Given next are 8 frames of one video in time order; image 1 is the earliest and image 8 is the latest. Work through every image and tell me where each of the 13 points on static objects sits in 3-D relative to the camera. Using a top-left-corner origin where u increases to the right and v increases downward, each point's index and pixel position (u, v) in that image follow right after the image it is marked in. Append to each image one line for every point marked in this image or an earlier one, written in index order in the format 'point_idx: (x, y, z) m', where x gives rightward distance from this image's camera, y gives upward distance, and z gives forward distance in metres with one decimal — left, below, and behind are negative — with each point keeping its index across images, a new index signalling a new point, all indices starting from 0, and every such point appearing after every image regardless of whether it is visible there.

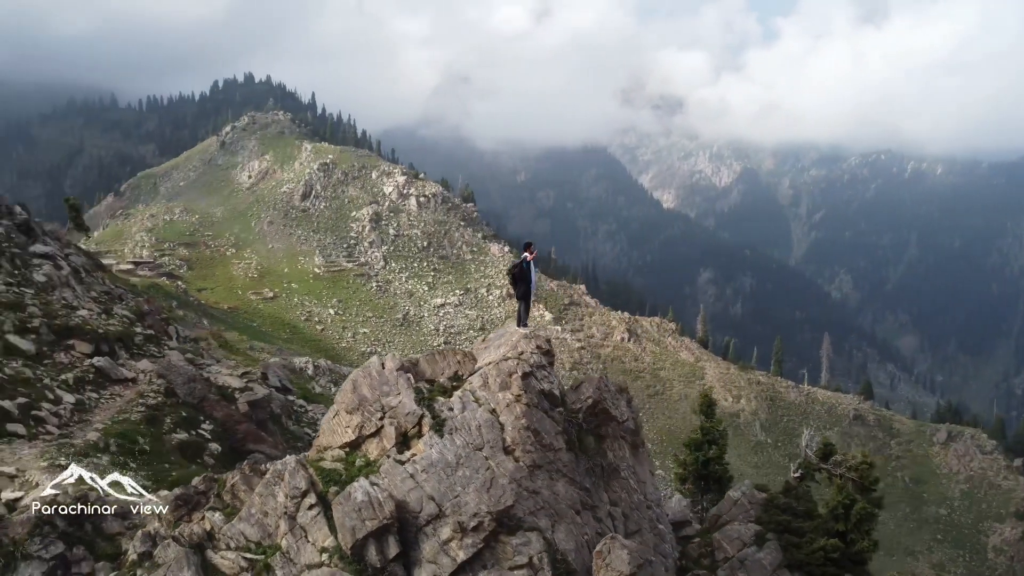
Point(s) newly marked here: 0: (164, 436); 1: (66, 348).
0: (-7.5, -3.2, +17.9) m
1: (-10.5, -1.4, +19.2) m
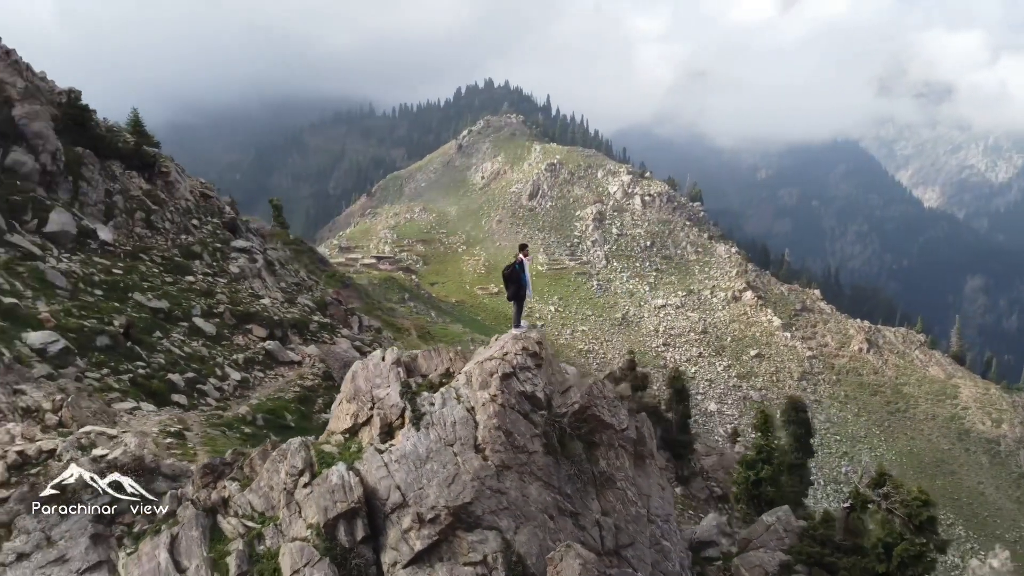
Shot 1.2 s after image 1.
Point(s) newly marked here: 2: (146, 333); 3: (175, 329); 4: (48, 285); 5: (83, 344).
0: (-4.7, -3.1, +19.7) m
1: (-7.1, -1.2, +21.9) m
2: (-8.4, -1.0, +18.7) m
3: (-8.2, -1.0, +19.8) m
4: (-10.1, +0.1, +17.7) m
5: (-8.6, -1.1, +16.3) m
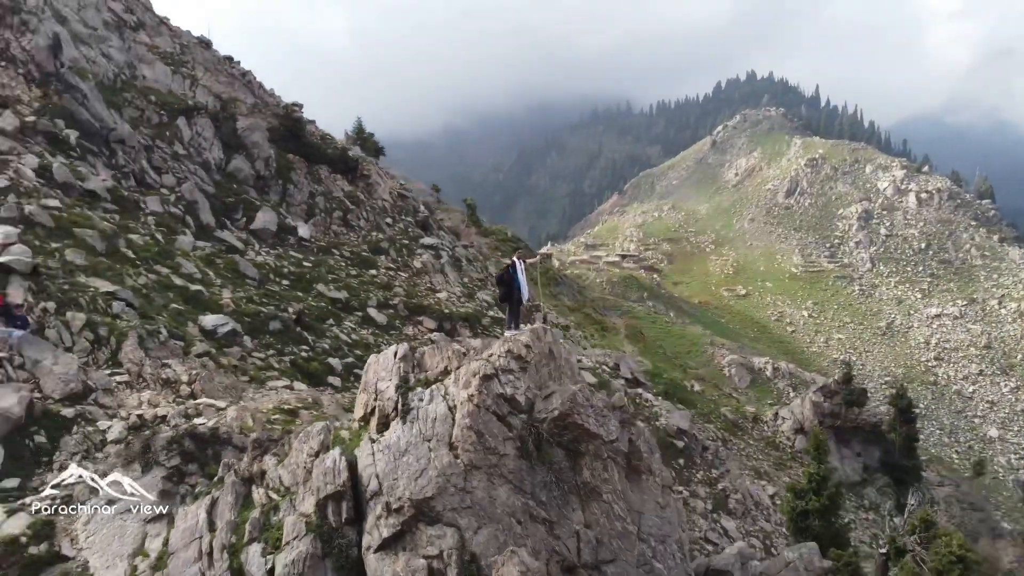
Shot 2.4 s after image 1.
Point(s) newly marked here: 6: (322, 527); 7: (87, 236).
0: (-1.2, -3.0, +20.7) m
1: (-2.8, -1.0, +23.5) m
2: (-5.0, -0.8, +20.8) m
3: (-4.4, -0.8, +21.8) m
4: (-6.8, +0.3, +20.4) m
5: (-5.9, -0.9, +18.7) m
6: (-2.0, -2.5, +8.5) m
7: (-8.8, +1.1, +16.7) m
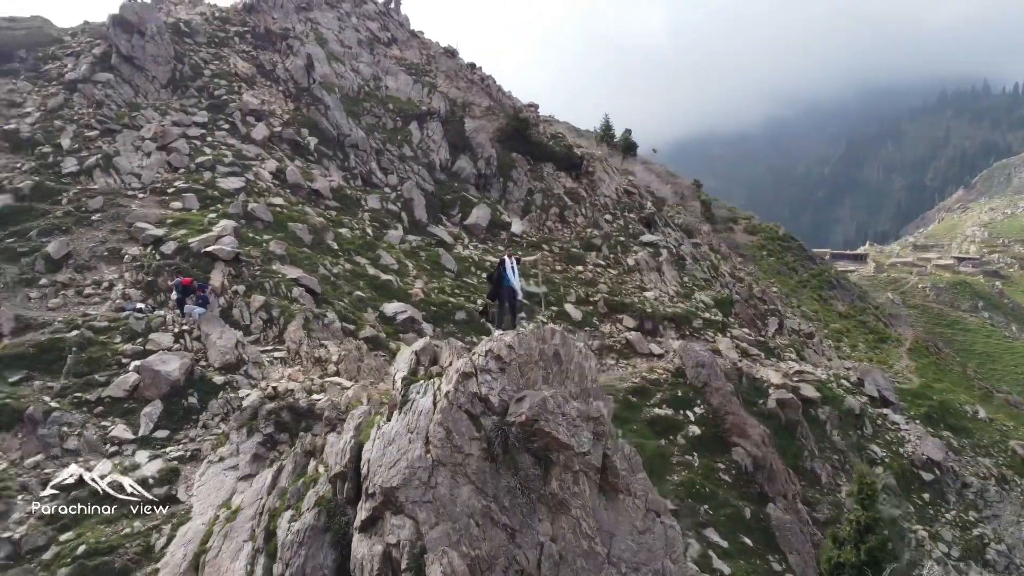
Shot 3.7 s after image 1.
0: (+3.3, -3.0, +20.2) m
1: (+2.9, -0.9, +23.3) m
2: (-0.1, -0.7, +21.6) m
3: (+0.8, -0.7, +22.4) m
4: (-2.0, +0.6, +22.0) m
5: (-1.8, -0.7, +20.0) m
6: (-2.1, -2.4, +9.2) m
7: (-5.1, +1.4, +19.3) m
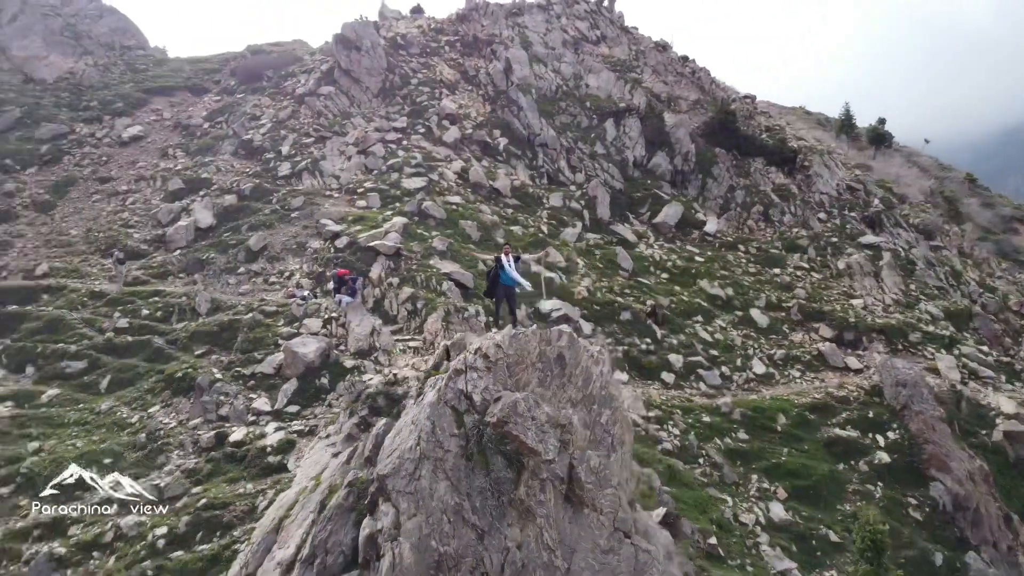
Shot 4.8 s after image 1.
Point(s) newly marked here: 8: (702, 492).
0: (+6.9, -3.1, +18.2) m
1: (+7.7, -1.1, +21.3) m
2: (+4.3, -0.7, +20.7) m
3: (+5.4, -0.7, +21.1) m
4: (+2.7, +0.6, +21.6) m
5: (+2.2, -0.7, +19.7) m
6: (-1.8, -2.3, +9.7) m
7: (-1.1, +1.5, +20.2) m
8: (+3.6, -3.9, +15.5) m
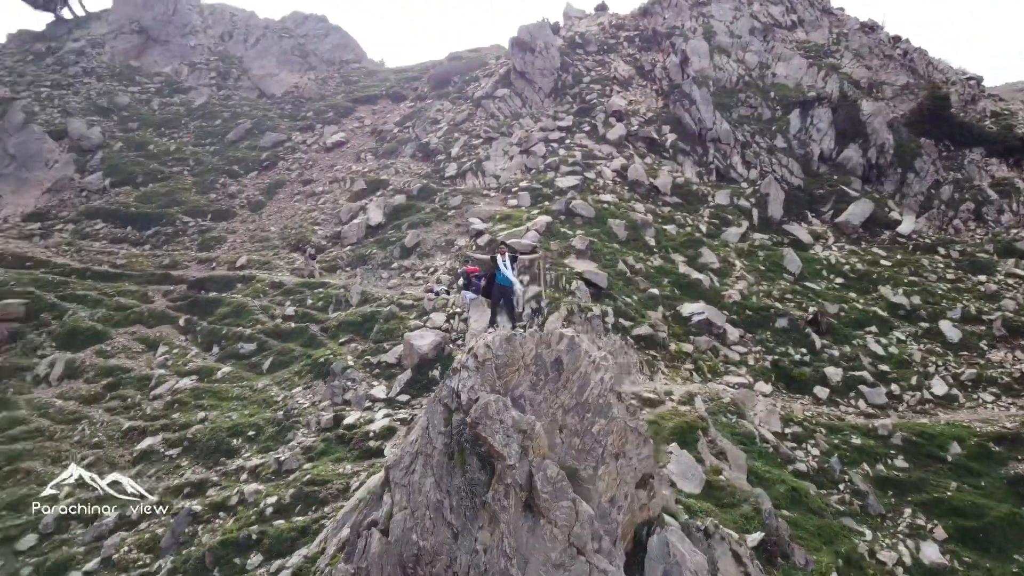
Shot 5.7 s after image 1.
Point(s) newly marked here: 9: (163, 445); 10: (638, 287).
0: (+9.4, -3.3, +15.6) m
1: (+11.2, -1.3, +18.2) m
2: (+7.8, -0.9, +18.7) m
3: (+8.9, -0.9, +18.8) m
4: (+6.5, +0.5, +20.1) m
5: (+5.4, -0.8, +18.4) m
6: (-1.4, -2.3, +10.0) m
7: (+2.5, +1.5, +19.8) m
8: (+5.5, -4.0, +14.0) m
9: (-7.0, -3.2, +16.5) m
10: (+2.8, 0.0, +18.2) m
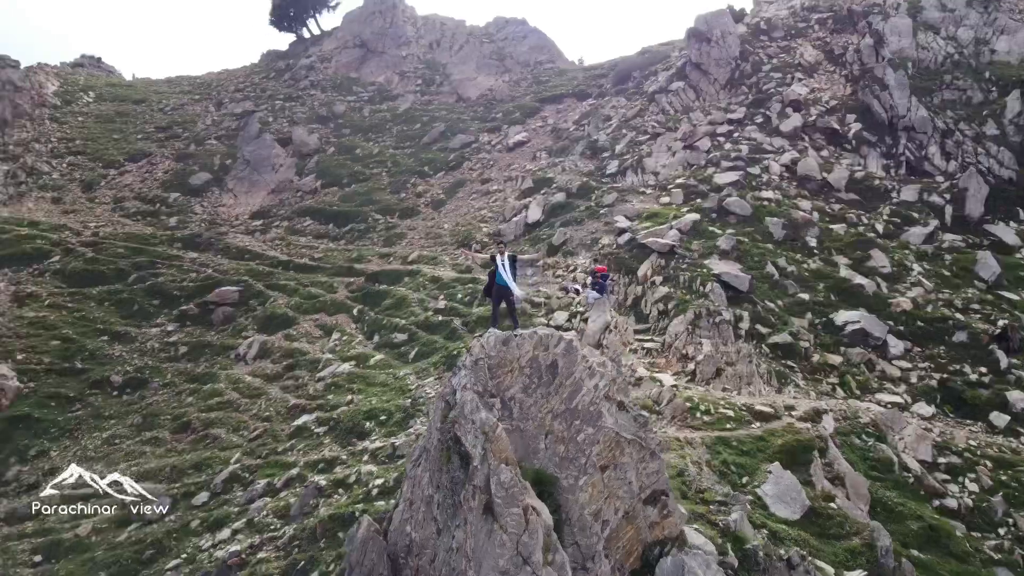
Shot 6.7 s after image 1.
0: (+11.1, -3.5, +12.4) m
1: (+13.6, -1.6, +14.4) m
2: (+10.5, -1.1, +15.9) m
3: (+11.6, -1.2, +15.6) m
4: (+9.8, +0.3, +17.5) m
5: (+8.2, -0.9, +16.2) m
6: (-0.9, -2.2, +10.2) m
7: (+5.8, +1.4, +18.4) m
8: (+6.8, -4.1, +12.0) m
9: (-4.4, -3.0, +18.1) m
10: (+5.7, -0.1, +16.8) m
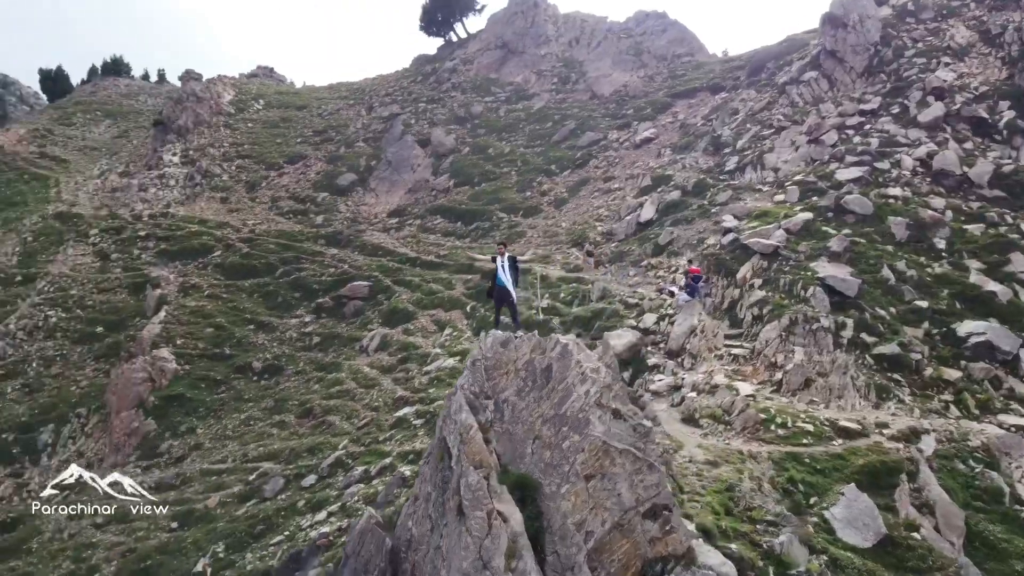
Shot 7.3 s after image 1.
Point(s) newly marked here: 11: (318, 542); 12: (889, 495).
0: (+11.7, -3.8, +9.9) m
1: (+14.6, -1.9, +11.3) m
2: (+11.9, -1.3, +13.4) m
3: (+12.9, -1.4, +12.9) m
4: (+11.5, +0.1, +15.2) m
5: (+9.7, -1.1, +14.3) m
6: (-0.4, -2.2, +10.3) m
7: (+7.9, +1.3, +16.9) m
8: (+7.4, -4.3, +10.4) m
9: (-2.2, -2.9, +18.7) m
10: (+7.4, -0.2, +15.4) m
11: (-3.6, -4.7, +15.0) m
12: (+5.2, -2.8, +11.3) m
